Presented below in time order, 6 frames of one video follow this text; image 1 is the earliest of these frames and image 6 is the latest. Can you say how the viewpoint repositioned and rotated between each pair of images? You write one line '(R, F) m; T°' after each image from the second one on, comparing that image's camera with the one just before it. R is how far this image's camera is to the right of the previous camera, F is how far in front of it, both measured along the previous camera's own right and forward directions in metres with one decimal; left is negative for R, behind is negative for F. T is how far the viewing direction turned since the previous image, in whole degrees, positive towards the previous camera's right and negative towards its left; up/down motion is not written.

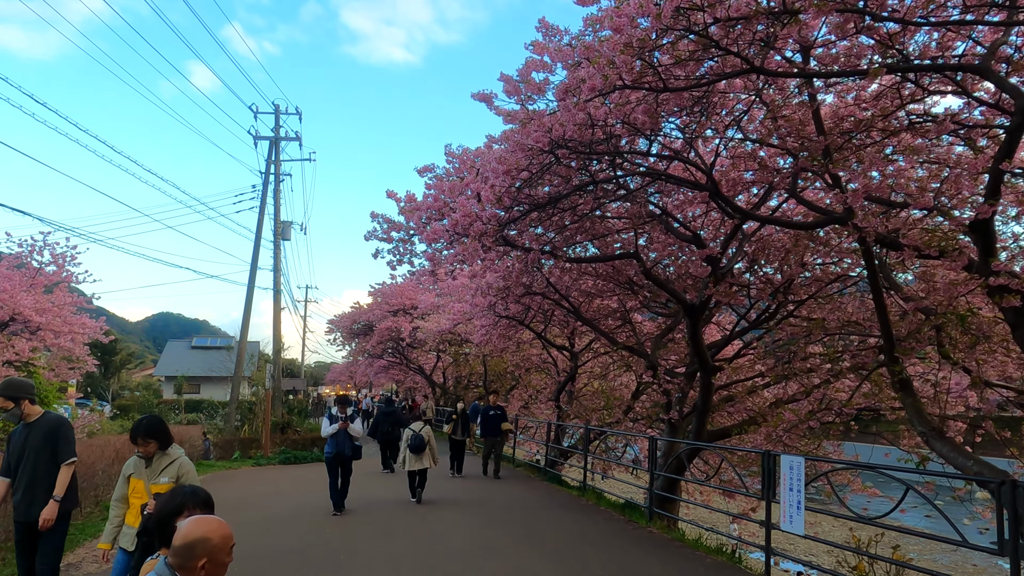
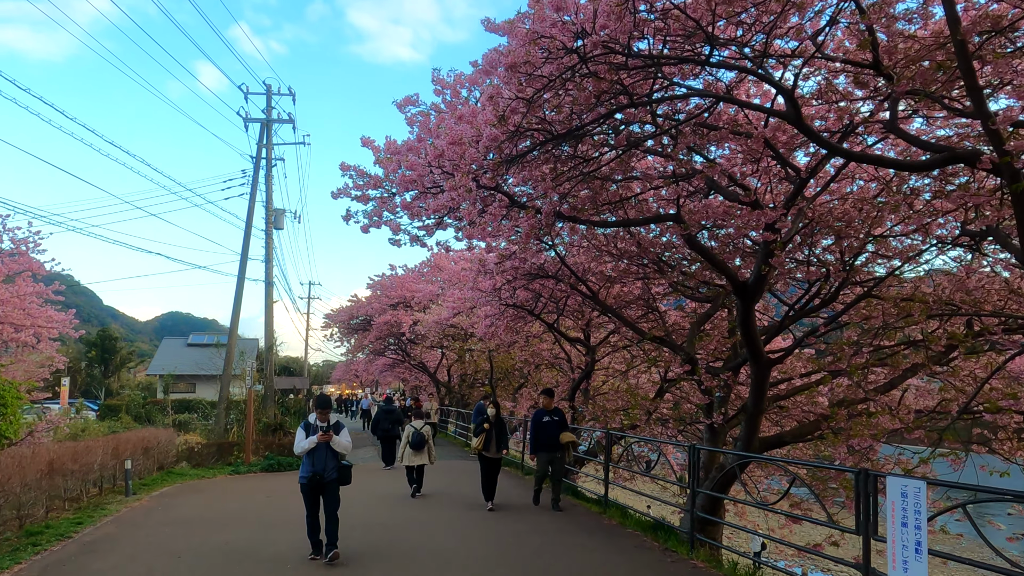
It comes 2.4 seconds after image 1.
(0.0, +1.7) m; -1°
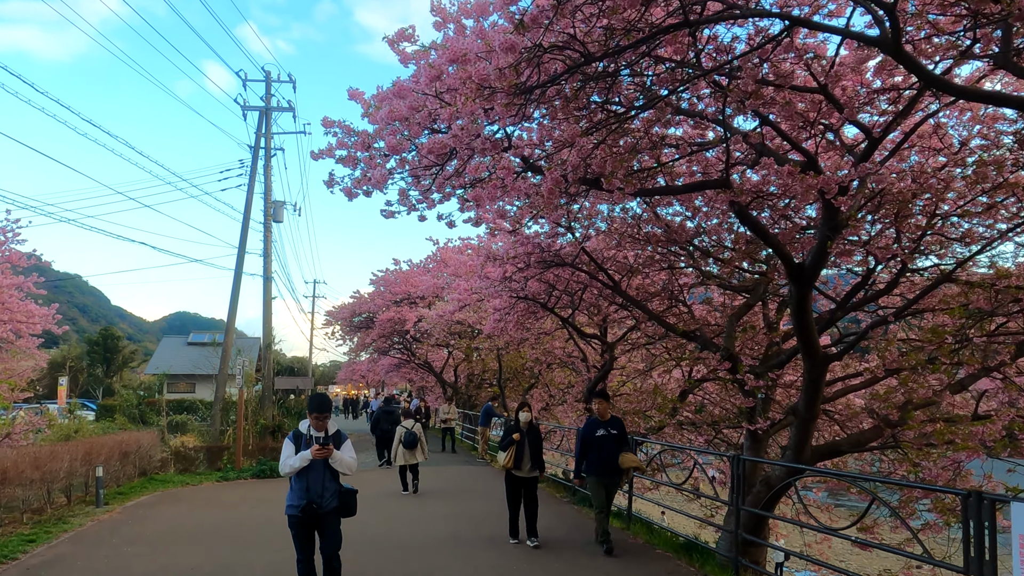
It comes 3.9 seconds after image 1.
(-0.1, +1.0) m; -1°
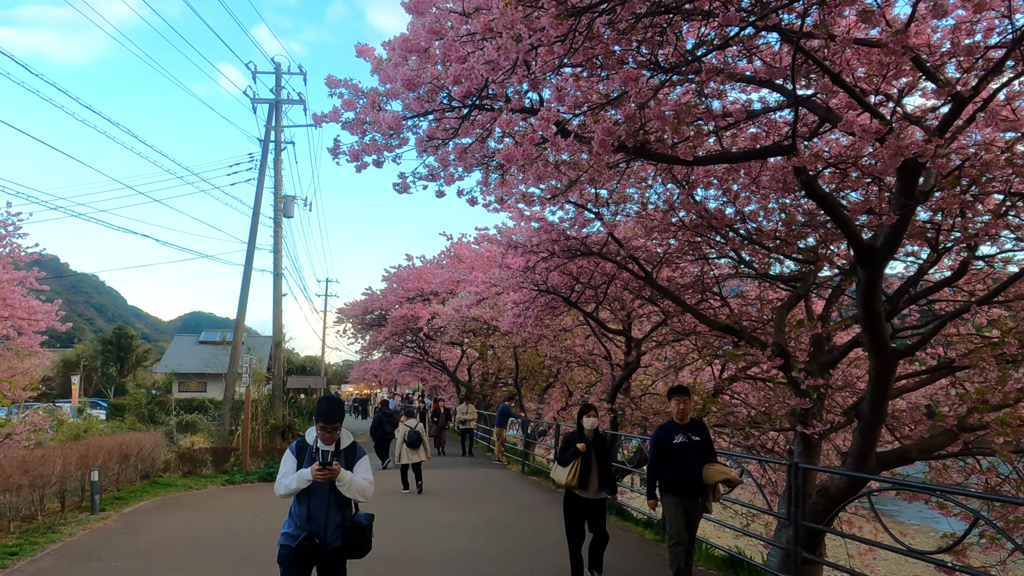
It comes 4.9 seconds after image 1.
(-0.1, +0.7) m; -1°
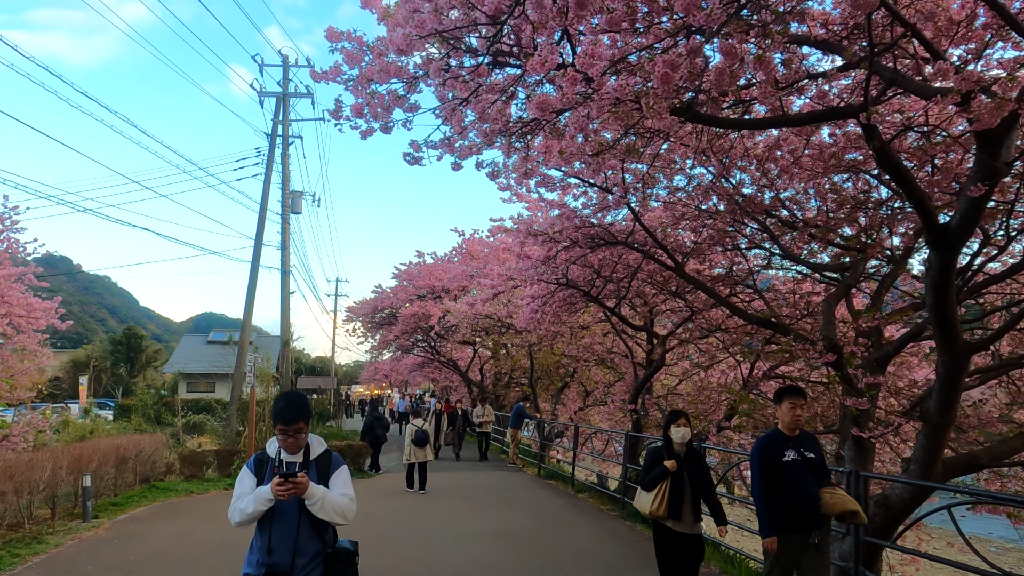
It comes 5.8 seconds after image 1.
(-0.1, +0.6) m; -1°
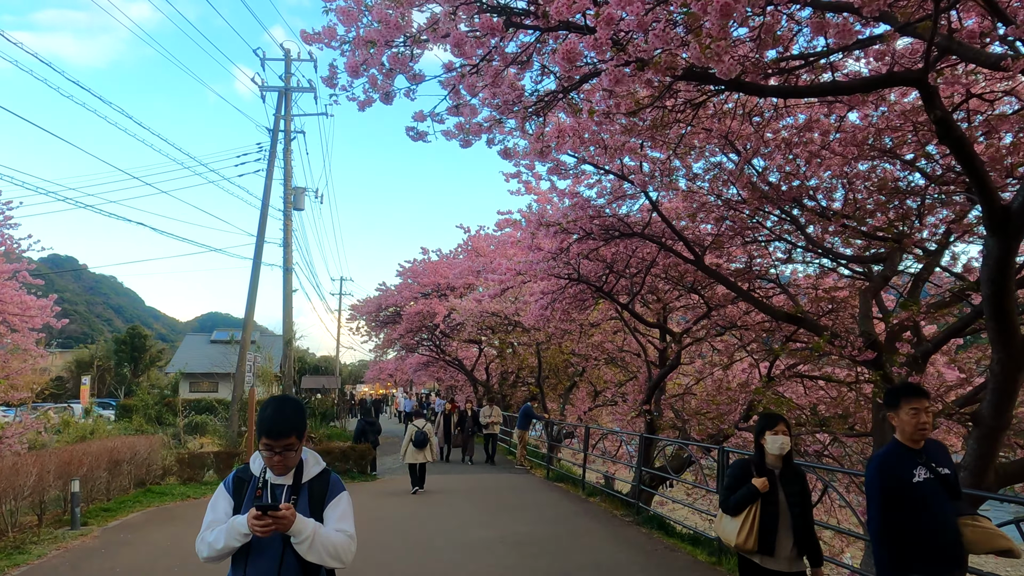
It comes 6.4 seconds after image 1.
(-0.1, +0.4) m; 0°
